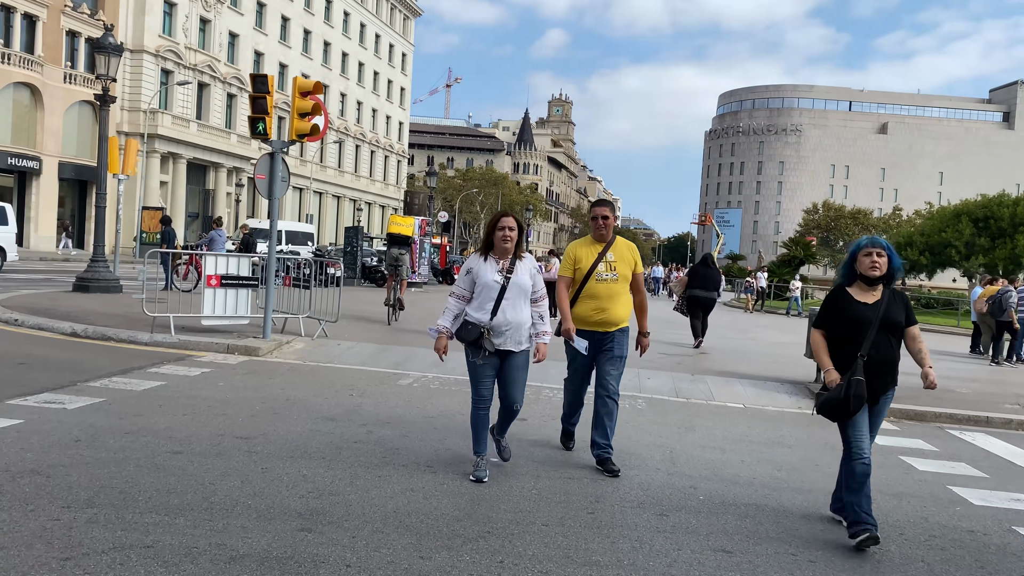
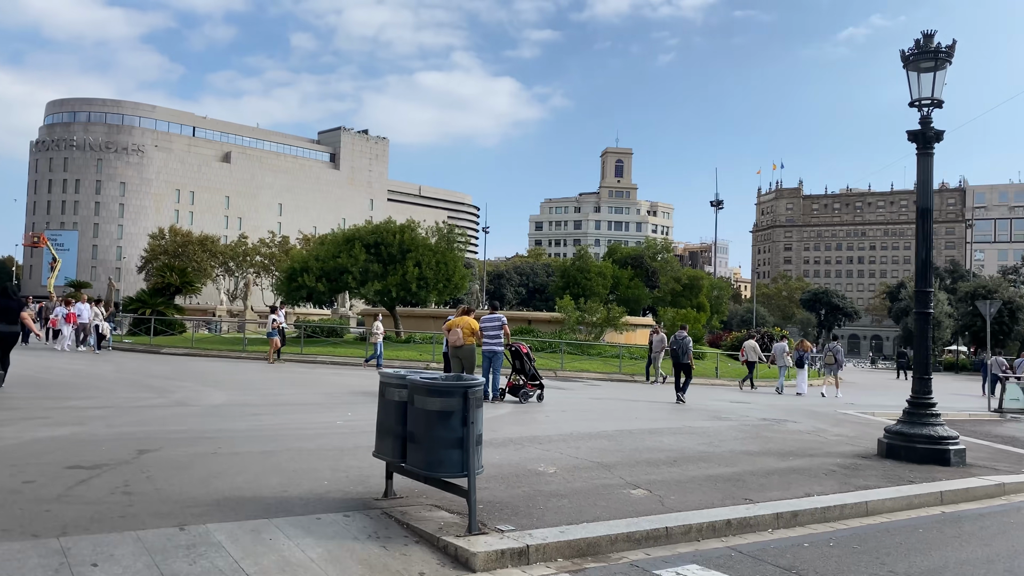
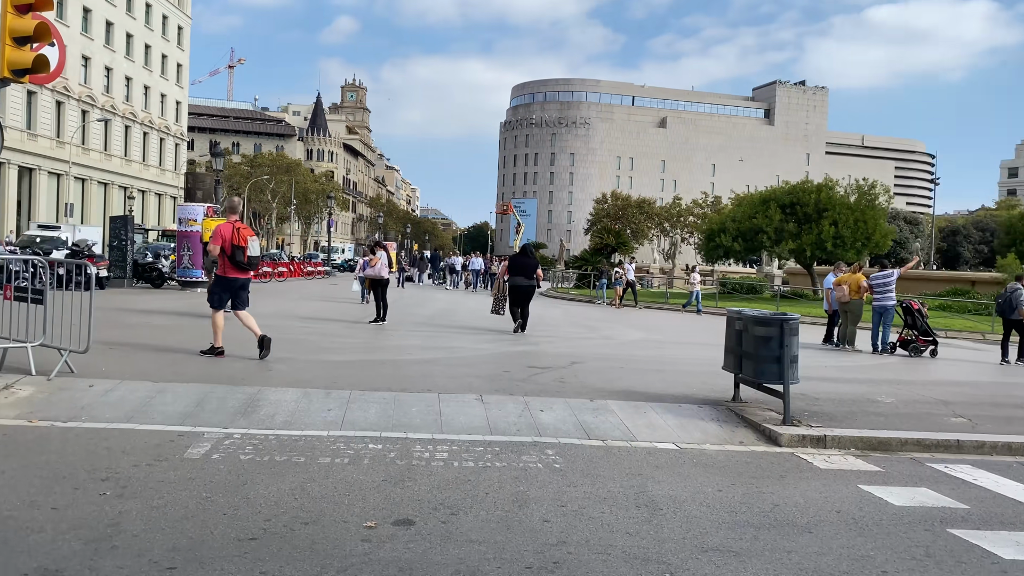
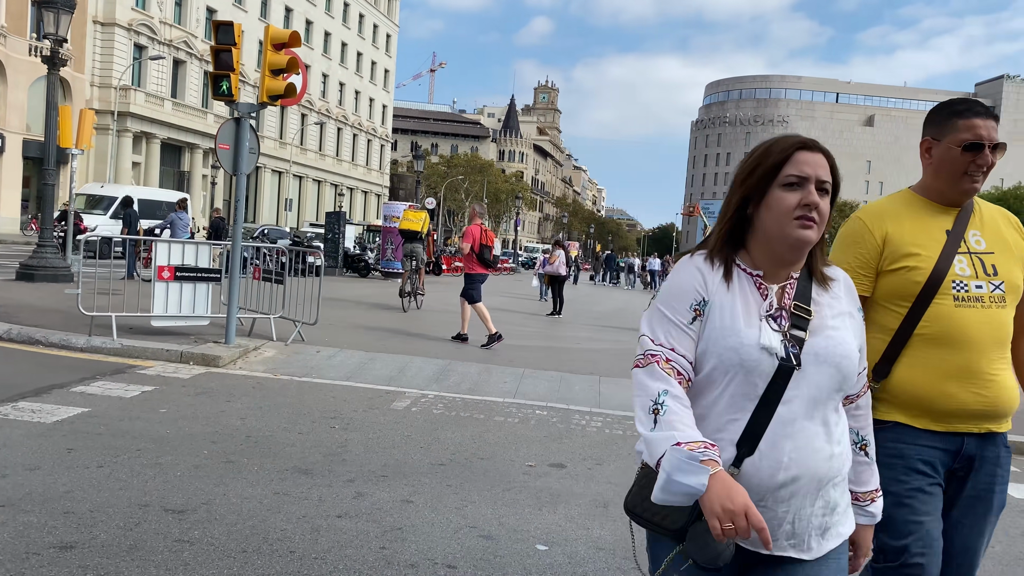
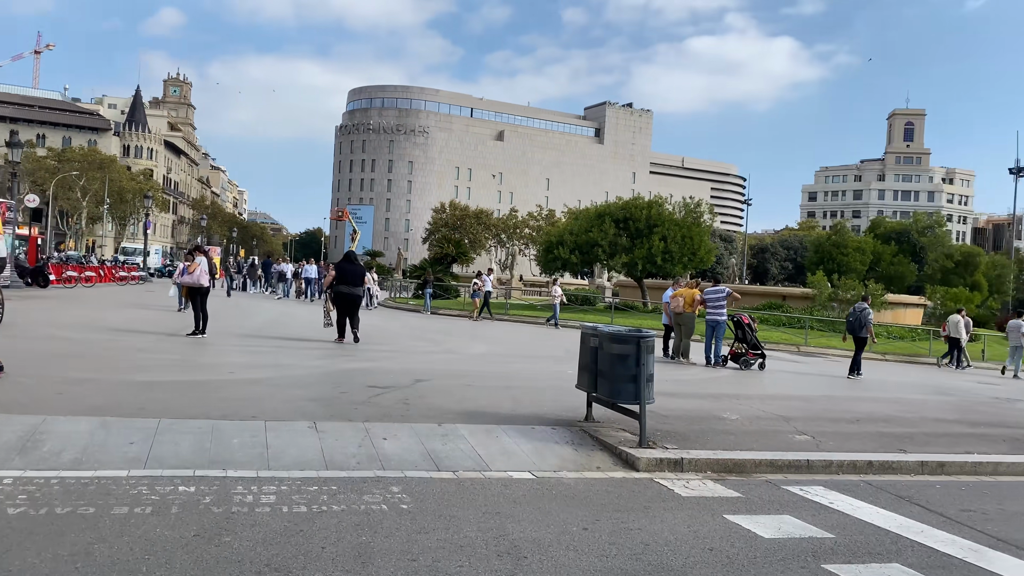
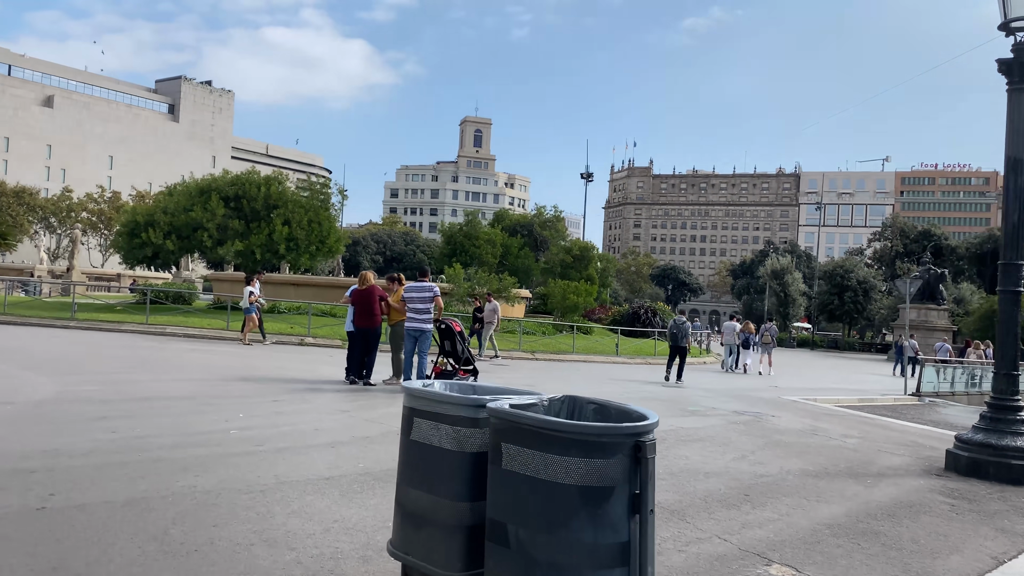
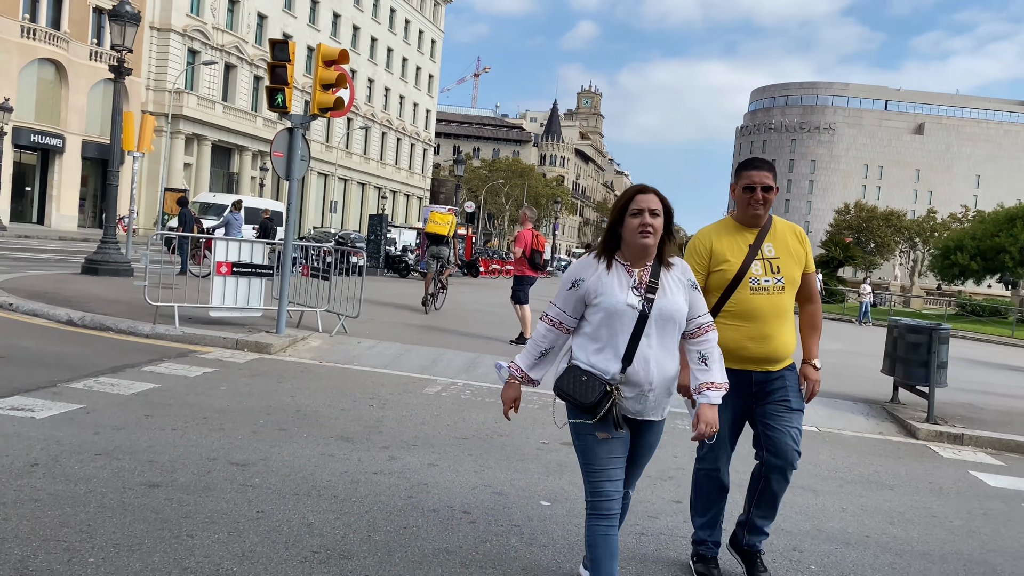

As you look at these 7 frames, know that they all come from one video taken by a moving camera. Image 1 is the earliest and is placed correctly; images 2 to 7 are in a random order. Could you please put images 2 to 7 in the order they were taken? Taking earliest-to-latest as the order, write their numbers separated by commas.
7, 4, 3, 5, 2, 6
